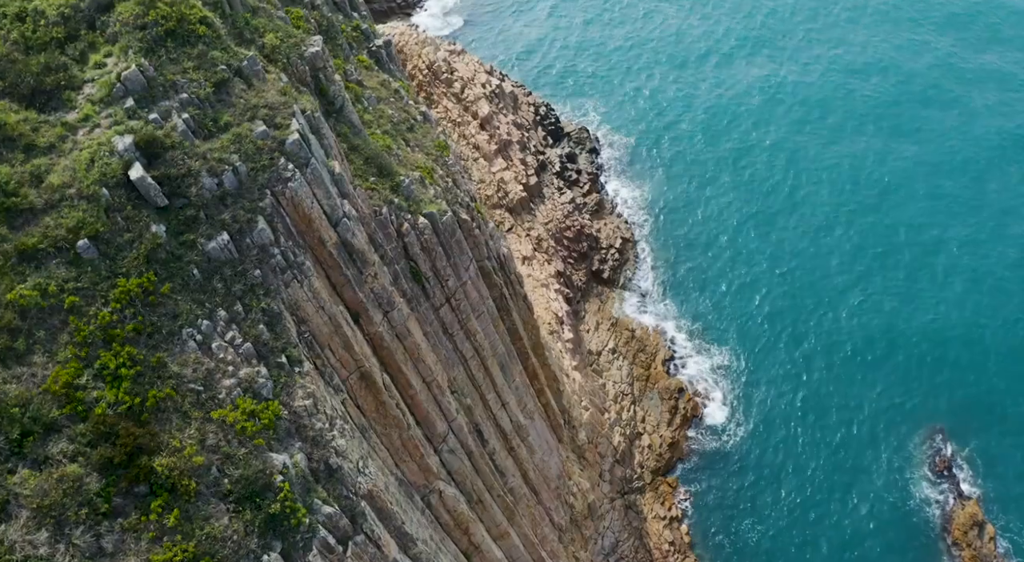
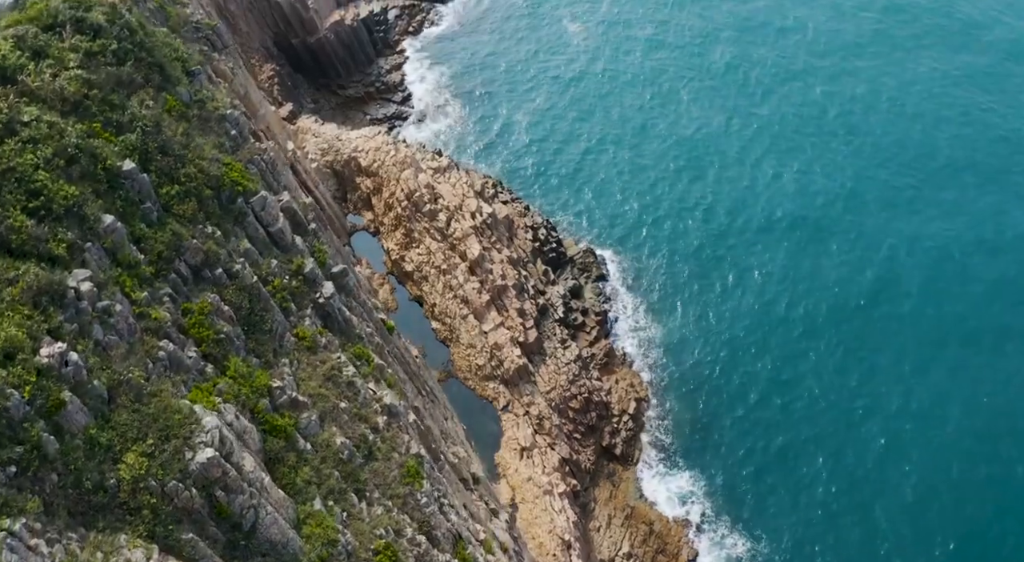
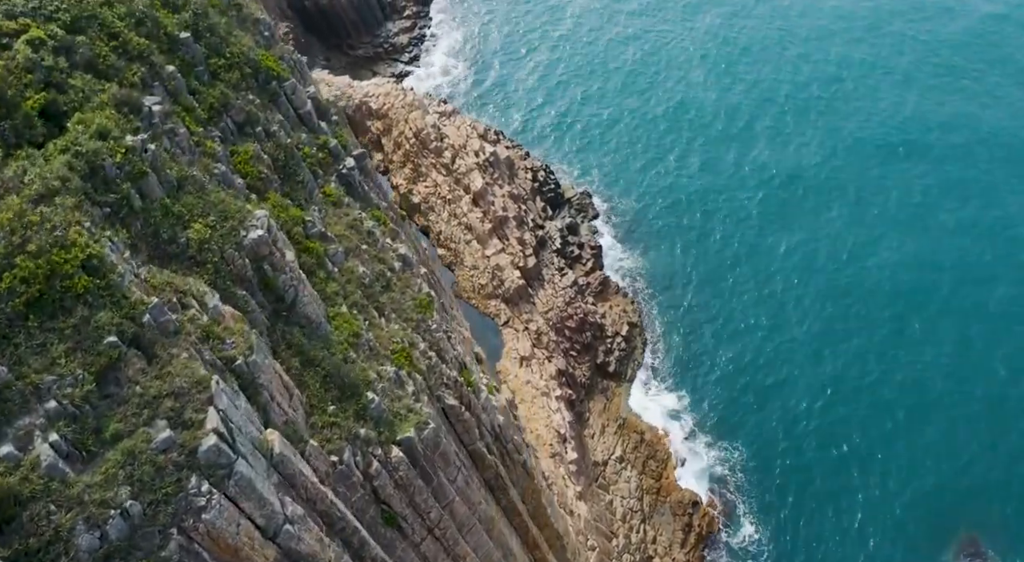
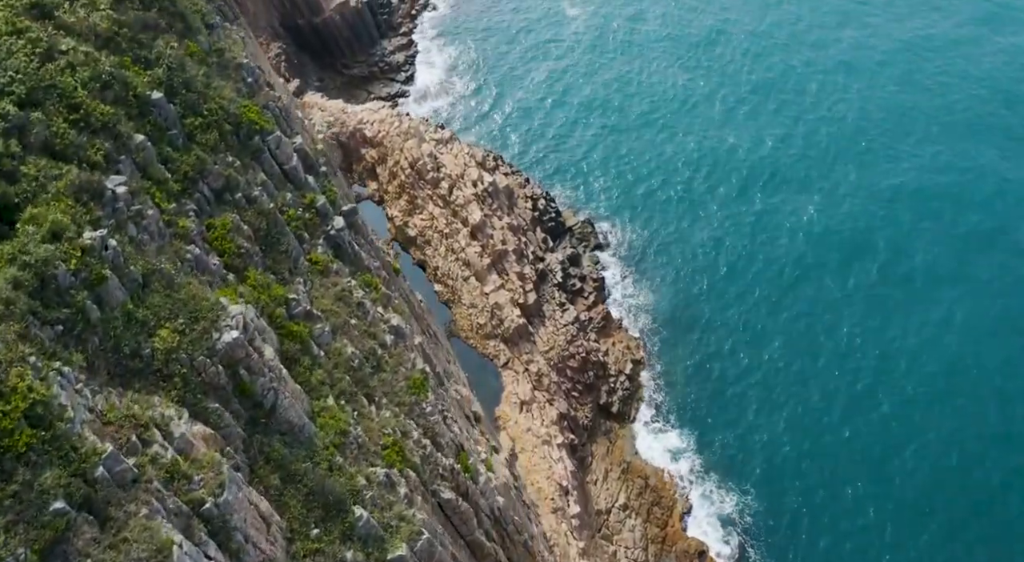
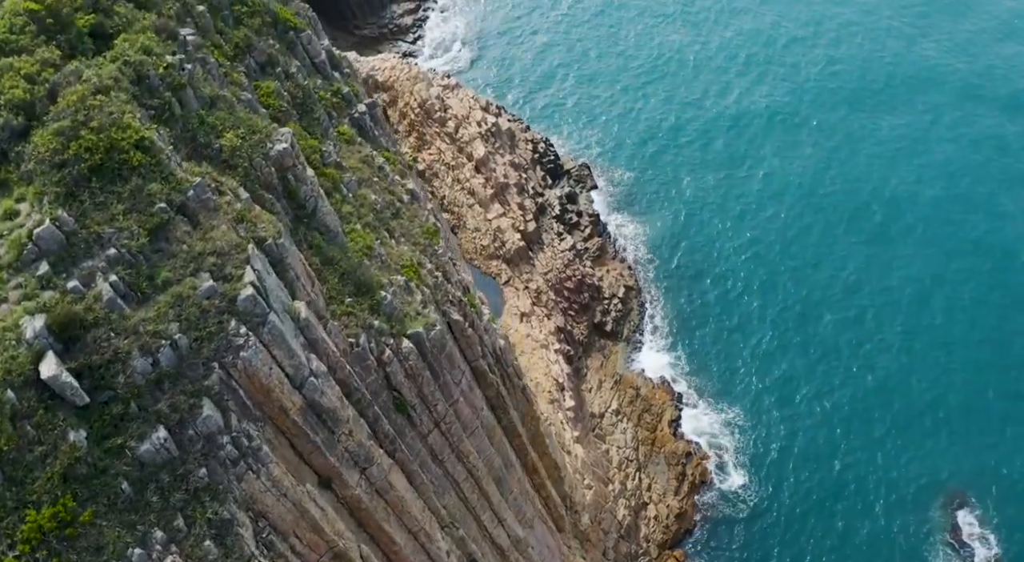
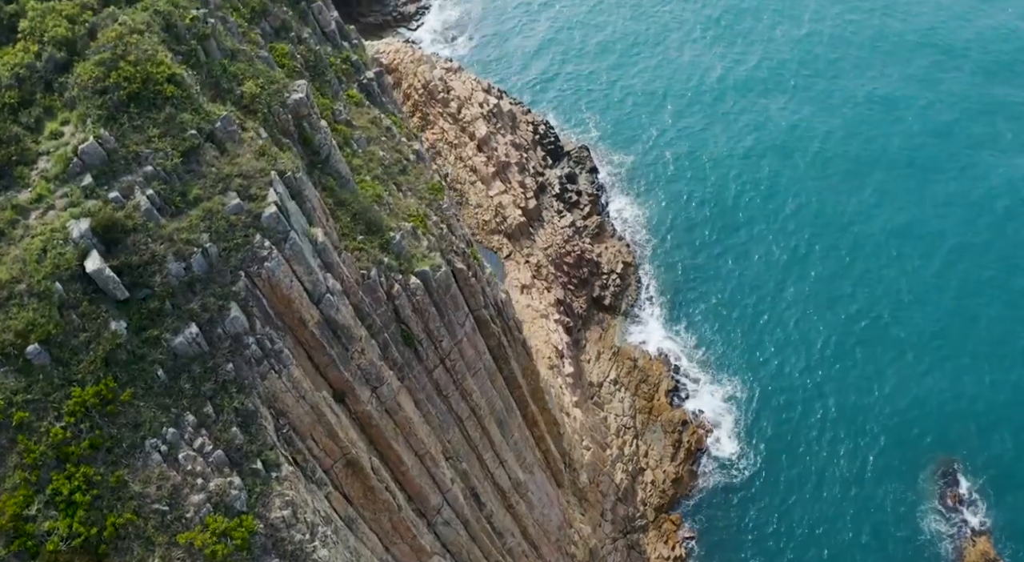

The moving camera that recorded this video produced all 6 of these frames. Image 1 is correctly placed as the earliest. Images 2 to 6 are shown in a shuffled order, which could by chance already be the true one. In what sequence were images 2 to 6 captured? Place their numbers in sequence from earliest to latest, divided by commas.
6, 5, 3, 4, 2
